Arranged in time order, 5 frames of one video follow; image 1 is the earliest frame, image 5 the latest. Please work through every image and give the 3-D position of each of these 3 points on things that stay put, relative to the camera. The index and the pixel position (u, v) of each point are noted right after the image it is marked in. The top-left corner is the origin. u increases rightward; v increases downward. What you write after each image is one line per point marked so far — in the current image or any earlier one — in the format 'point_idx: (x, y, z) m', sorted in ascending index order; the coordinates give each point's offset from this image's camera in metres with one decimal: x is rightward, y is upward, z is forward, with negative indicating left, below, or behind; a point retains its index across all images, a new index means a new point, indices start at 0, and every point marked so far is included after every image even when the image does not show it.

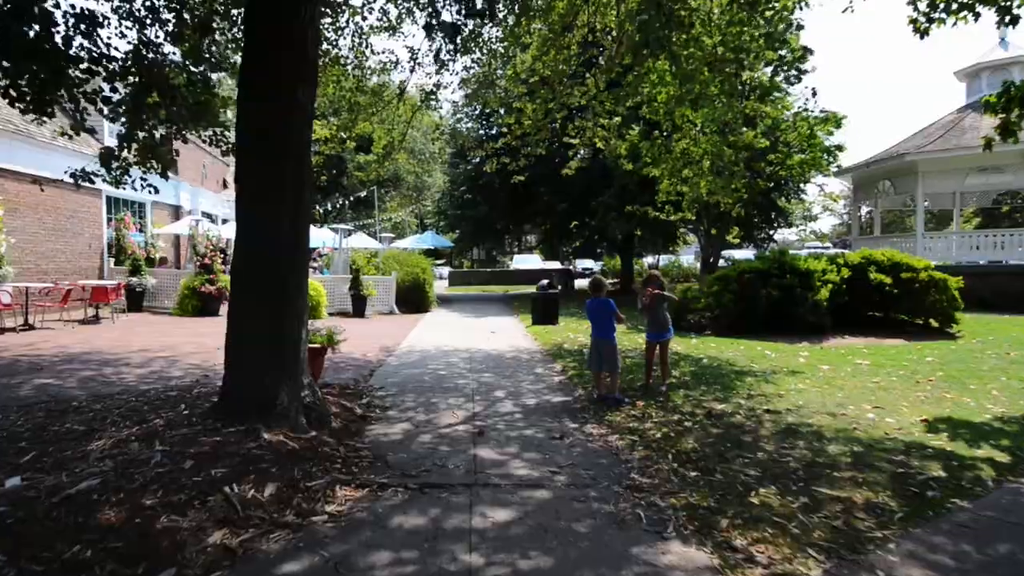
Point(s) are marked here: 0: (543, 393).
0: (+0.4, -1.3, +8.5) m
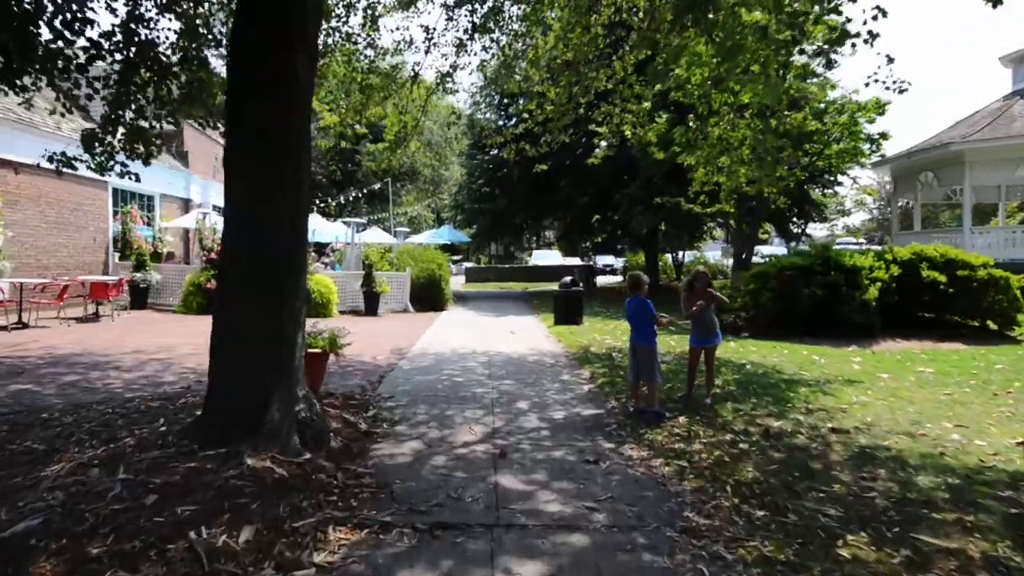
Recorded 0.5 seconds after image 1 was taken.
0: (+0.6, -1.3, +7.6) m
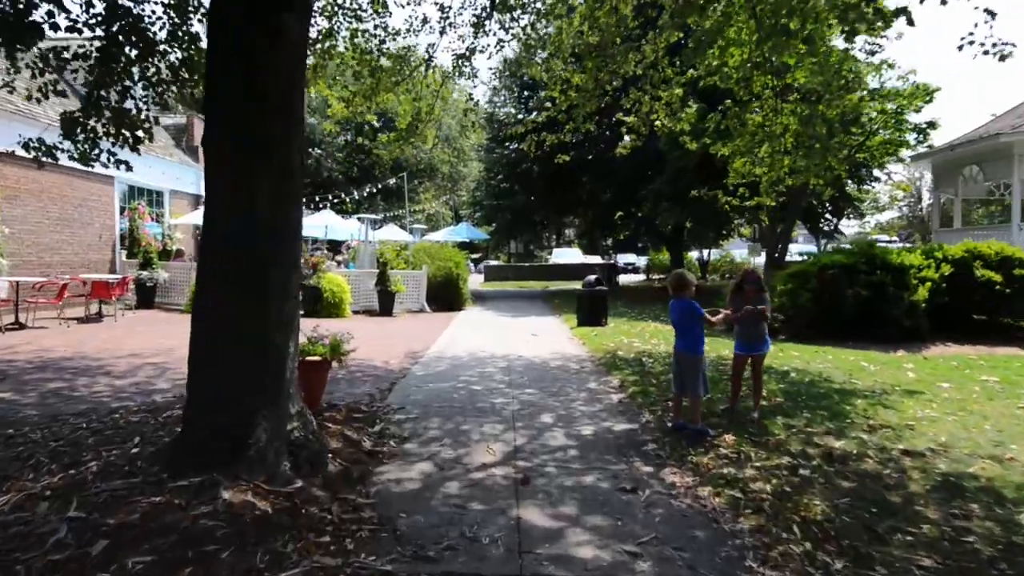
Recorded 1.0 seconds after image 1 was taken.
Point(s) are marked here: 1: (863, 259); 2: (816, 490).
0: (+0.9, -1.3, +6.8) m
1: (+6.6, +0.5, +12.9) m
2: (+2.1, -1.4, +4.8) m
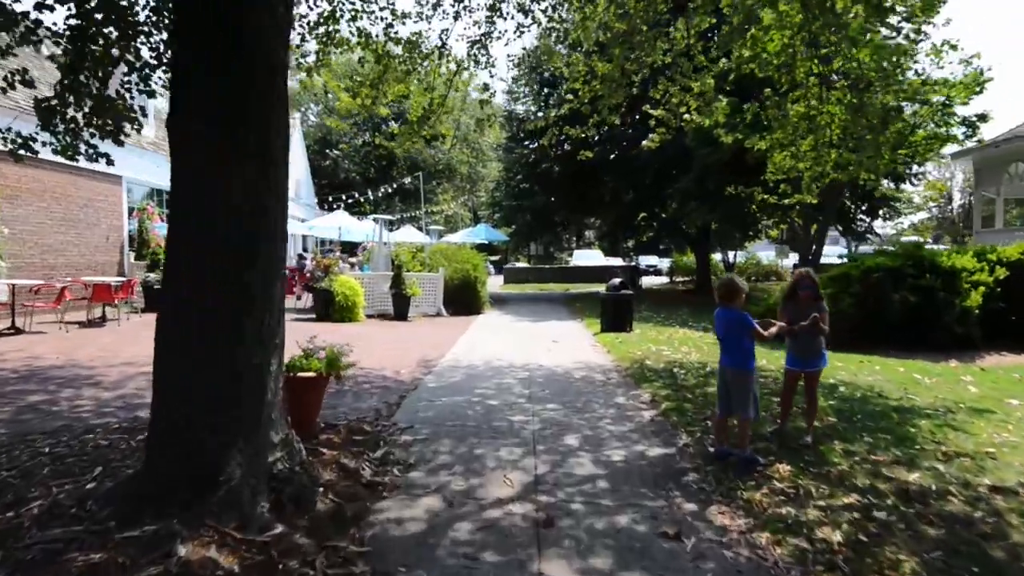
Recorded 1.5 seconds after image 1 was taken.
0: (+1.0, -1.4, +6.1) m
1: (+7.0, +0.5, +12.0) m
2: (+2.2, -1.4, +4.0) m
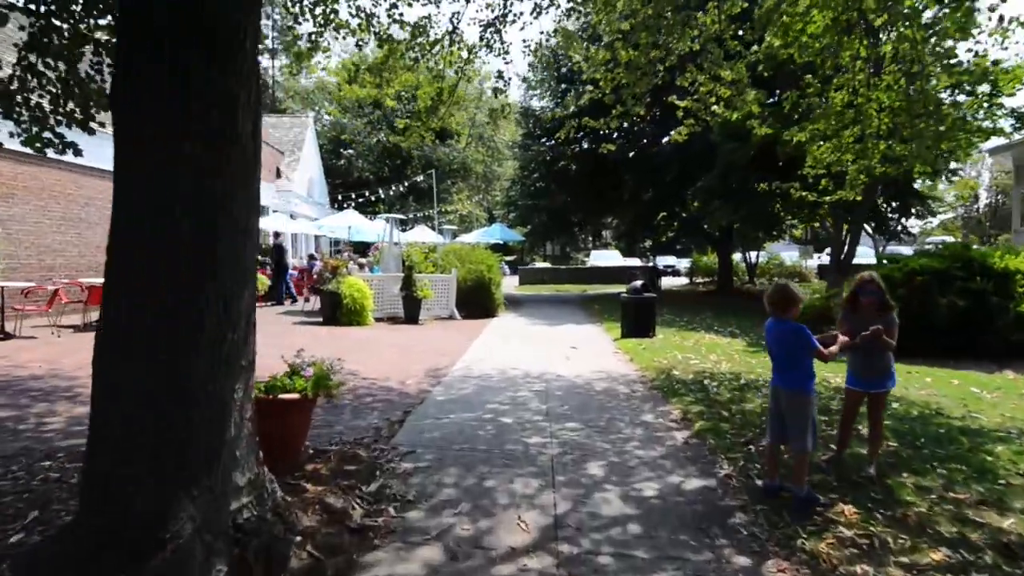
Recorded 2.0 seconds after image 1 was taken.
0: (+1.2, -1.4, +5.3) m
1: (+7.2, +0.4, +11.1) m
2: (+2.3, -1.5, +3.2) m
